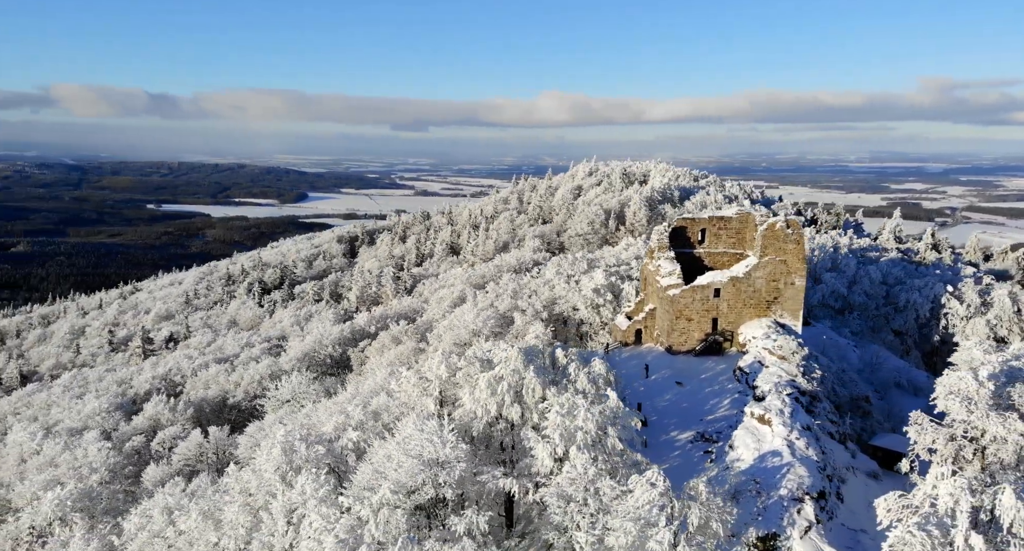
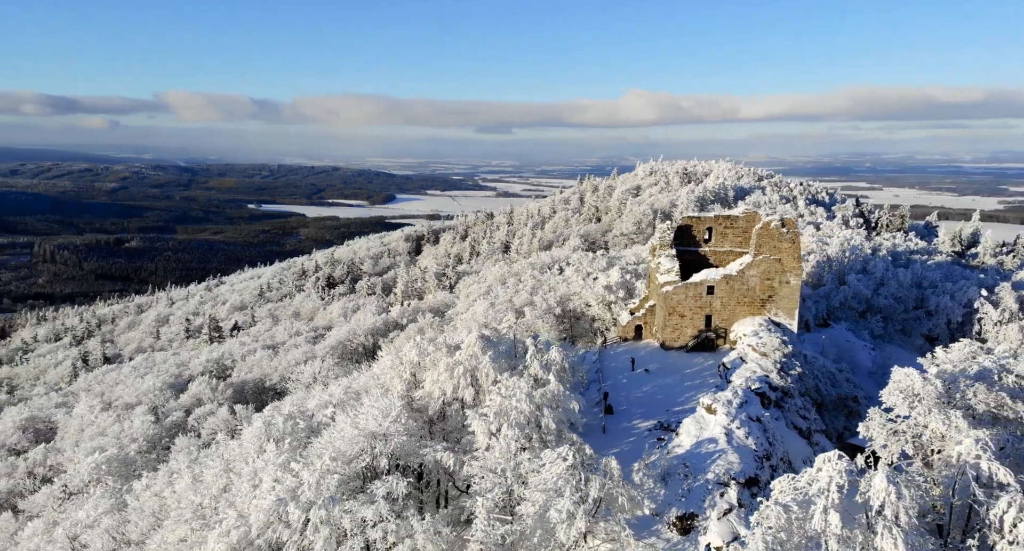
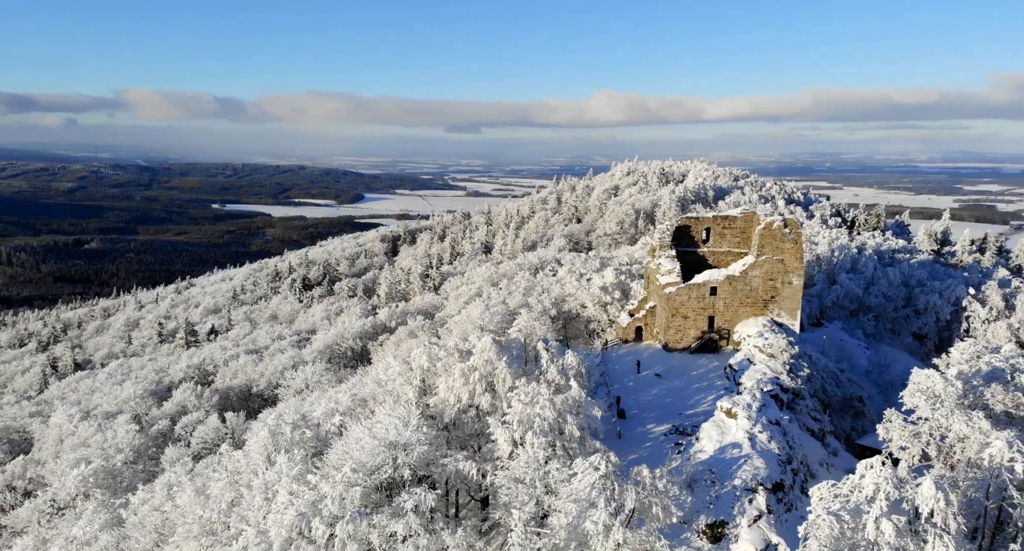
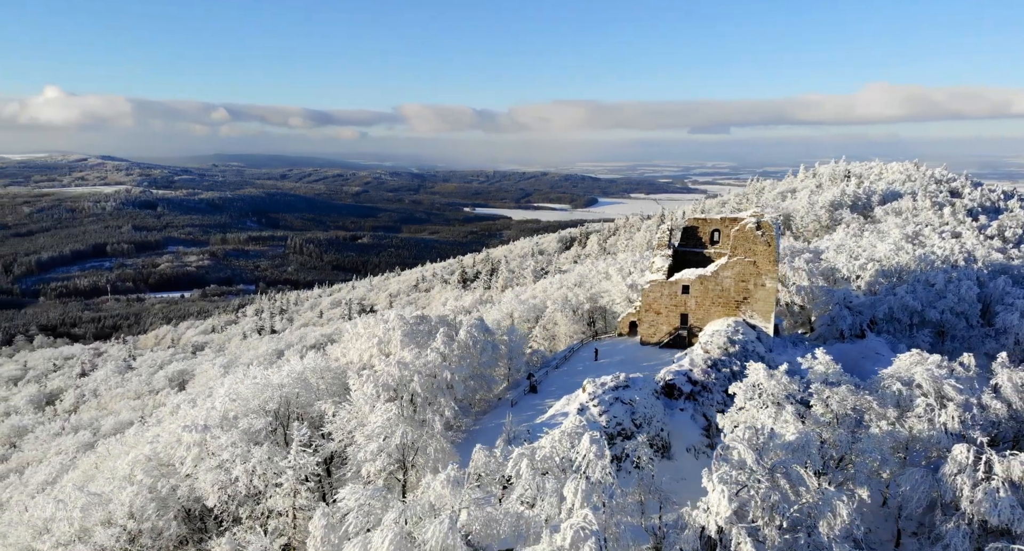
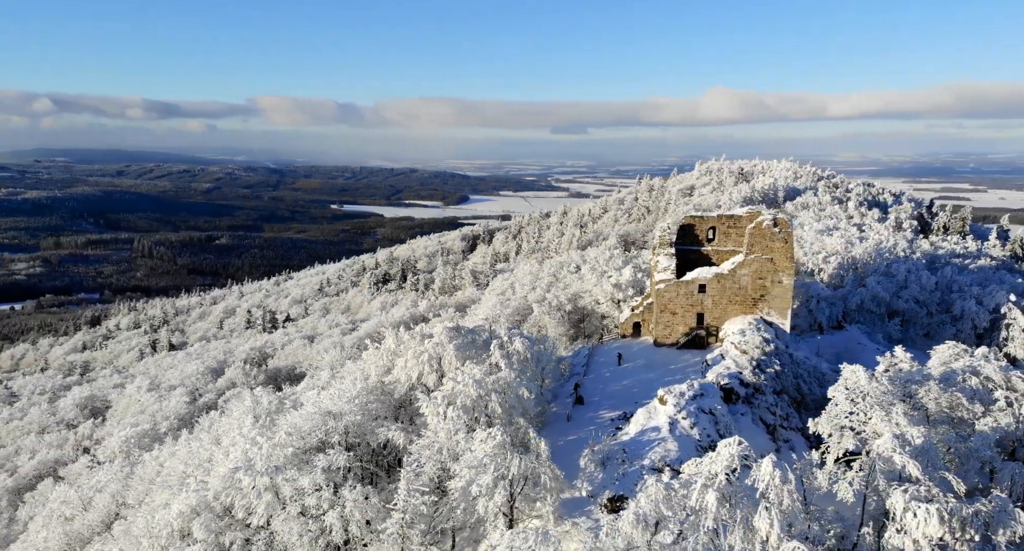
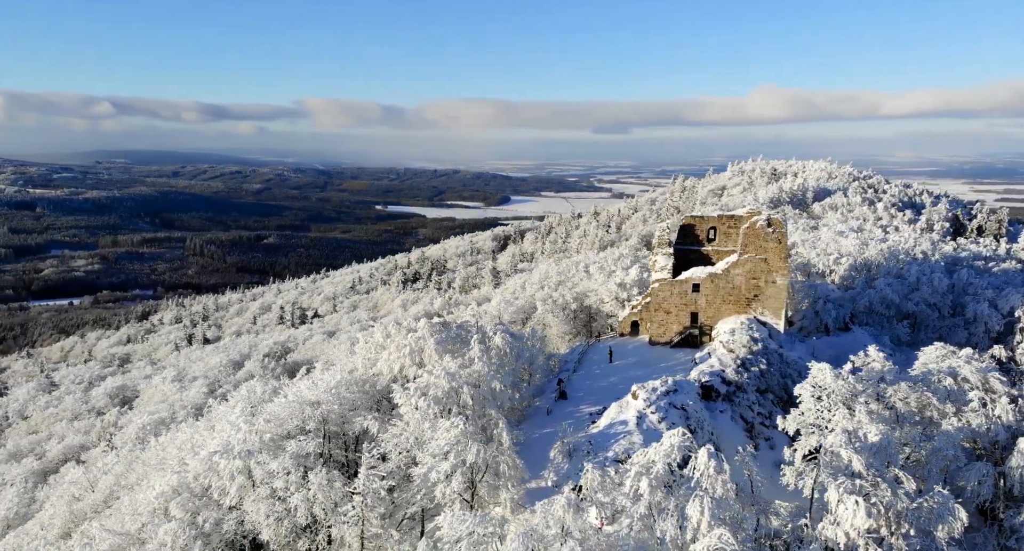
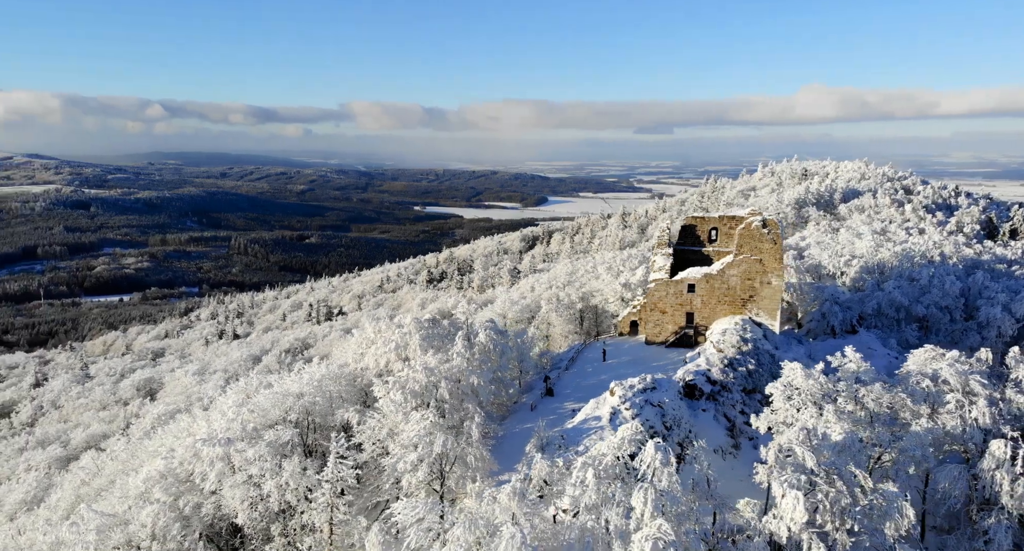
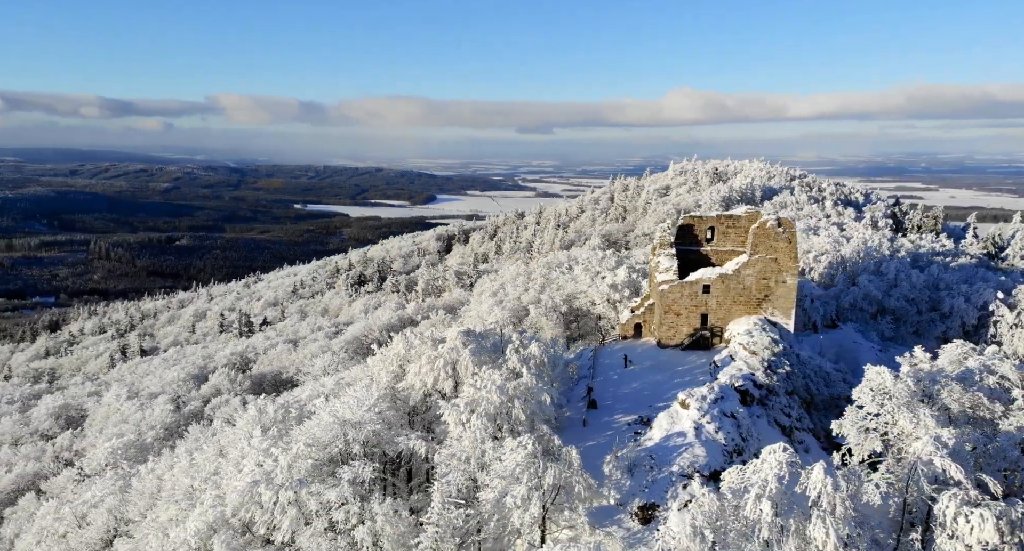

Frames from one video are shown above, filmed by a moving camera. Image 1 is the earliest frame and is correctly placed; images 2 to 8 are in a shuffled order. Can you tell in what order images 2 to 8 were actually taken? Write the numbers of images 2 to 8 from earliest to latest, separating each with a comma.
3, 2, 8, 5, 6, 7, 4
